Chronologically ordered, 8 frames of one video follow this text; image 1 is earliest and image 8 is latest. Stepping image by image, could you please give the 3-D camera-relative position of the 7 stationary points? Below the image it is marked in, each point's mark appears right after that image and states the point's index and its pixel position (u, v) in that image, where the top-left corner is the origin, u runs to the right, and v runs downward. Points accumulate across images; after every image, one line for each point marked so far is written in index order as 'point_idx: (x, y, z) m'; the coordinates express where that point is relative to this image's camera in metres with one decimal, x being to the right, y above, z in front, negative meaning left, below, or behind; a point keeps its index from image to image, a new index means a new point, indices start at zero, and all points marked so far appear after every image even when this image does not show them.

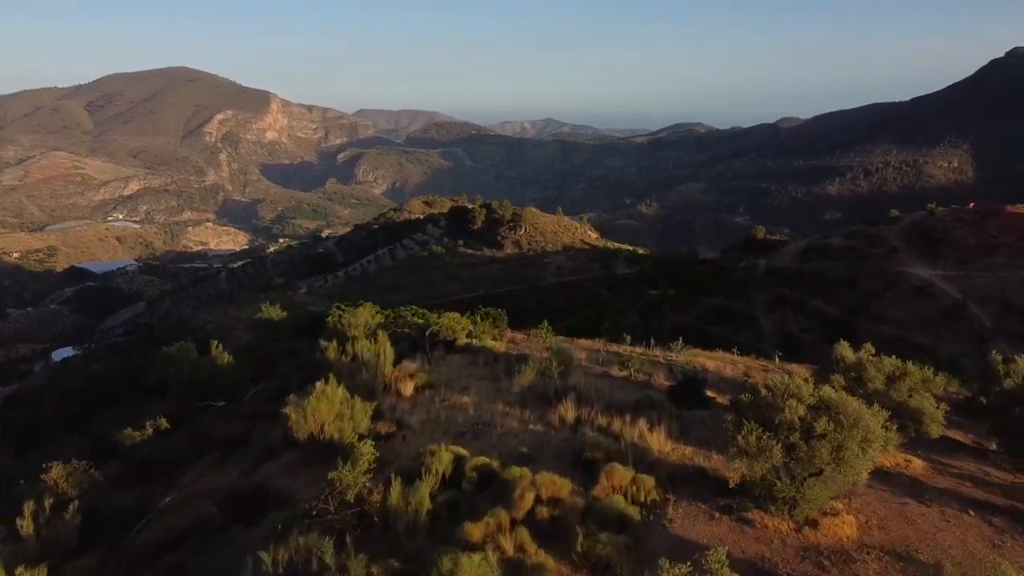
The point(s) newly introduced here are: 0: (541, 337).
0: (+0.6, -1.1, +15.2) m
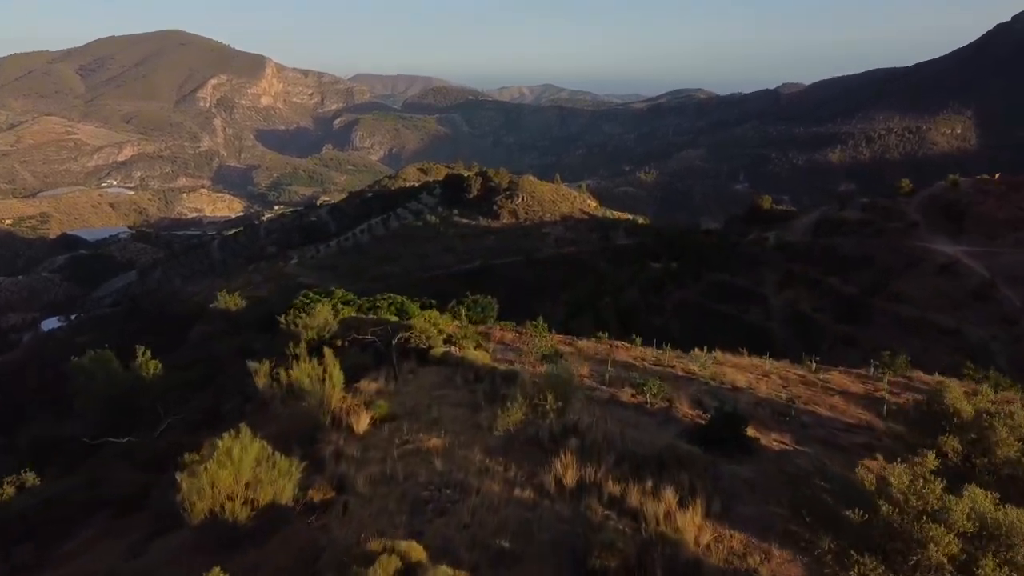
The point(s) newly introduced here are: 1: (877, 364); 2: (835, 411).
0: (+0.4, -0.9, +12.9) m
1: (+6.3, -1.3, +13.7) m
2: (+3.9, -1.5, +9.5) m
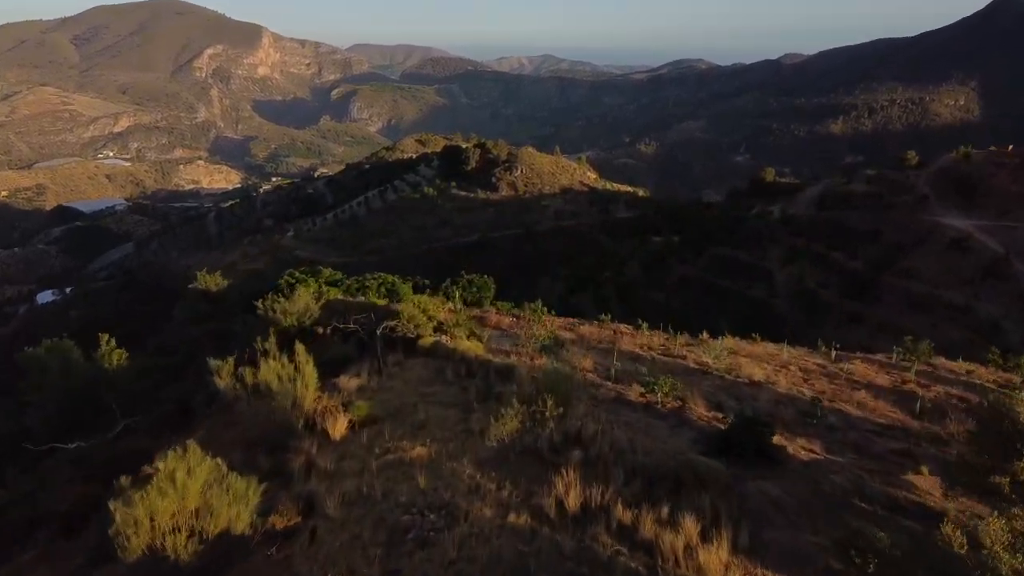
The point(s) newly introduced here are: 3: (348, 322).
0: (+0.3, -0.7, +12.0) m
1: (+6.3, -1.0, +12.8) m
2: (+3.8, -1.3, +8.6) m
3: (-2.2, -0.4, +10.5) m
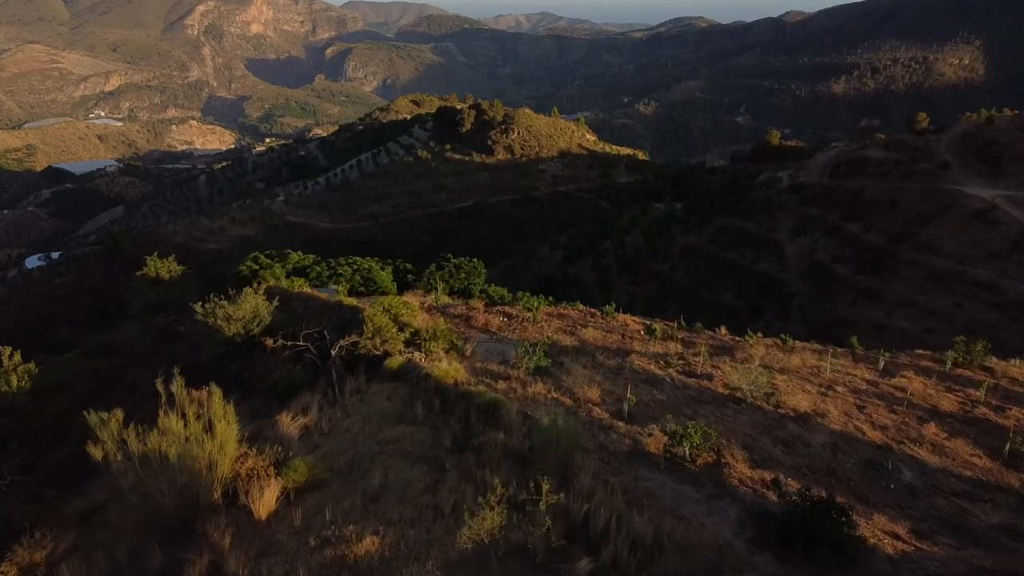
0: (+0.2, -0.6, +10.2) m
1: (+6.1, -0.9, +11.0) m
2: (+3.7, -1.4, +6.9) m
3: (-2.3, -0.5, +8.7) m
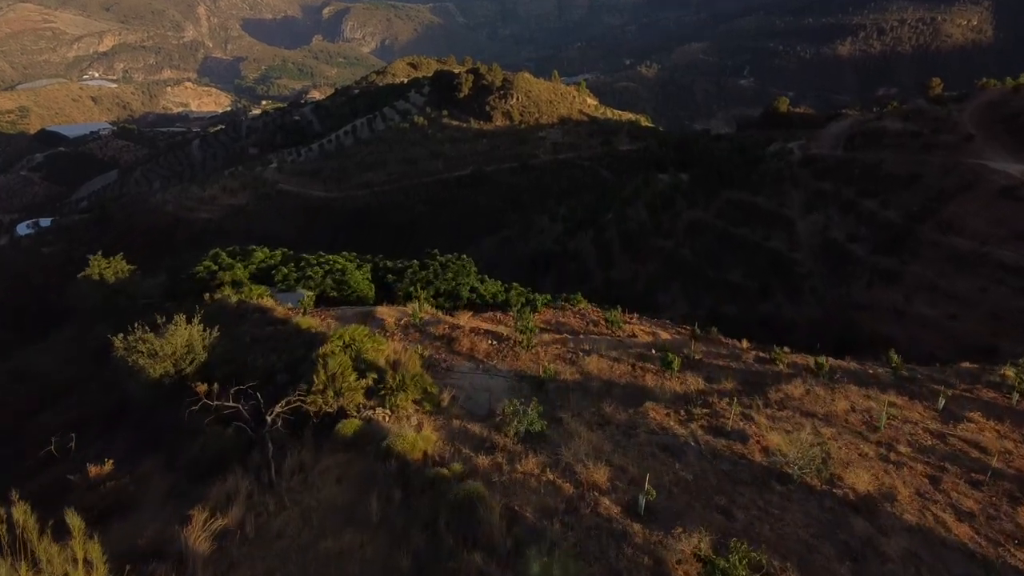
0: (+0.1, -0.8, +8.6) m
1: (+6.0, -1.1, +9.4) m
2: (+3.6, -1.8, +5.3) m
3: (-2.4, -0.8, +7.0) m
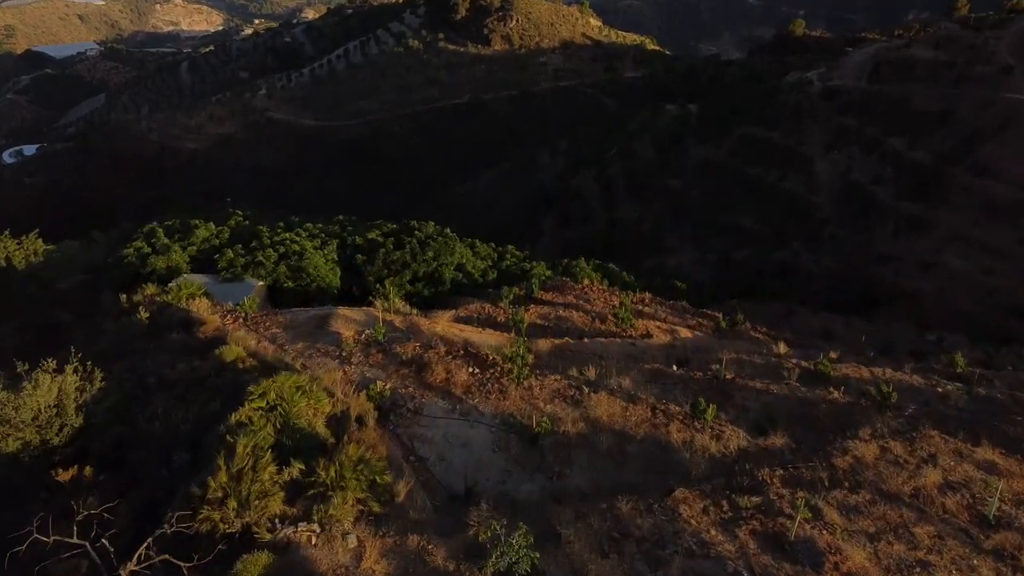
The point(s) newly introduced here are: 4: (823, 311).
0: (0.0, -1.0, +6.7) m
1: (+5.9, -1.2, +7.5) m
2: (+3.5, -2.3, +3.5) m
3: (-2.5, -1.1, +5.1) m
4: (+7.0, -0.4, +17.9) m
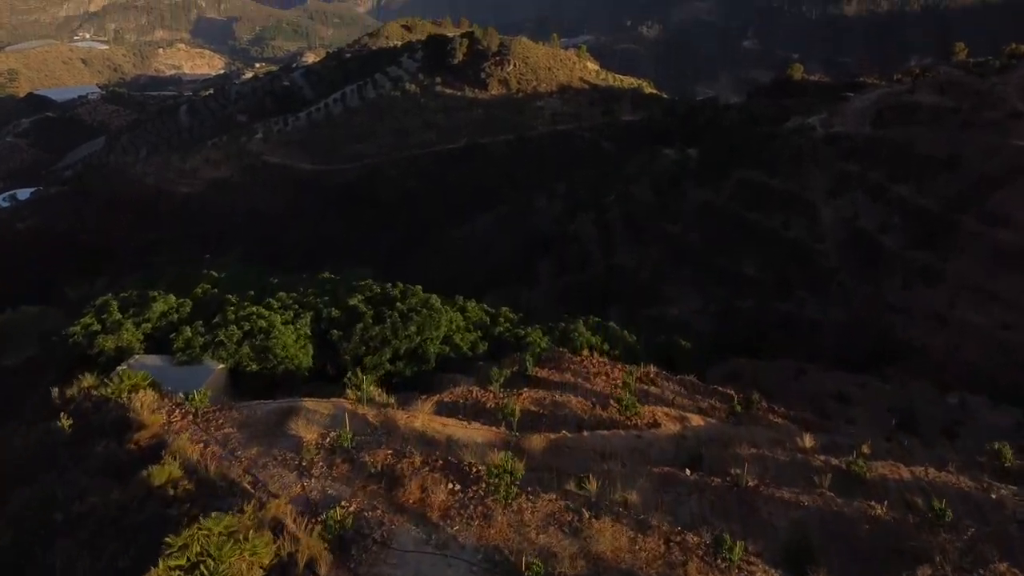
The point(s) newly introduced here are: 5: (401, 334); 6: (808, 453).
0: (-0.1, -1.8, +5.5) m
1: (+5.8, -2.0, +6.4) m
2: (+3.4, -2.9, +2.3) m
3: (-2.6, -1.8, +4.0) m
4: (+6.9, -1.7, +16.8) m
5: (-1.4, -0.6, +9.8) m
6: (+3.1, -1.7, +8.2) m
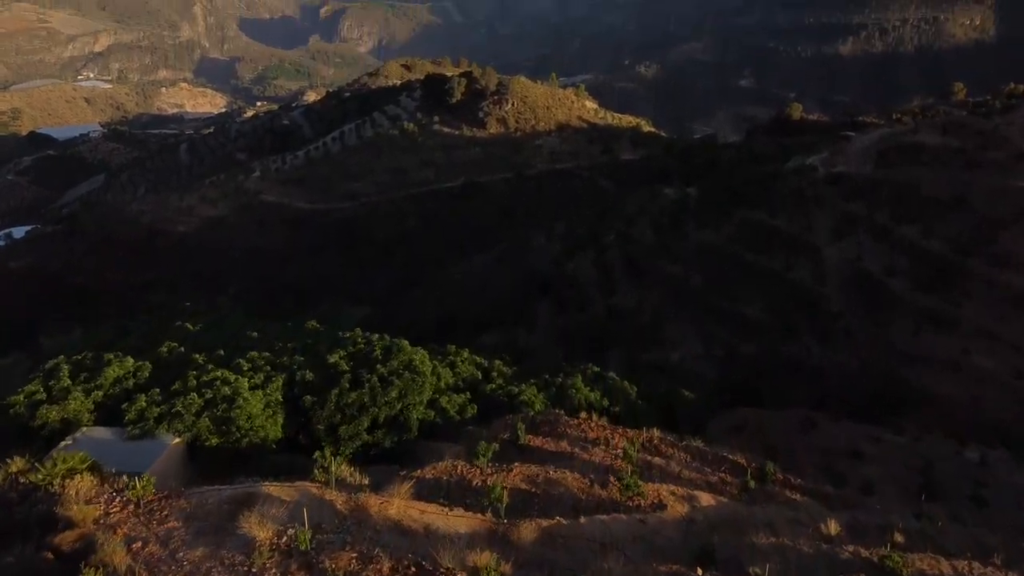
0: (-0.2, -2.3, +4.6) m
1: (+5.7, -2.6, +5.5) m
2: (+3.3, -3.3, +1.3) m
3: (-2.7, -2.2, +3.1) m
4: (+6.7, -2.7, +15.9) m
5: (-1.5, -1.3, +9.0) m
6: (+2.9, -2.3, +7.3) m
